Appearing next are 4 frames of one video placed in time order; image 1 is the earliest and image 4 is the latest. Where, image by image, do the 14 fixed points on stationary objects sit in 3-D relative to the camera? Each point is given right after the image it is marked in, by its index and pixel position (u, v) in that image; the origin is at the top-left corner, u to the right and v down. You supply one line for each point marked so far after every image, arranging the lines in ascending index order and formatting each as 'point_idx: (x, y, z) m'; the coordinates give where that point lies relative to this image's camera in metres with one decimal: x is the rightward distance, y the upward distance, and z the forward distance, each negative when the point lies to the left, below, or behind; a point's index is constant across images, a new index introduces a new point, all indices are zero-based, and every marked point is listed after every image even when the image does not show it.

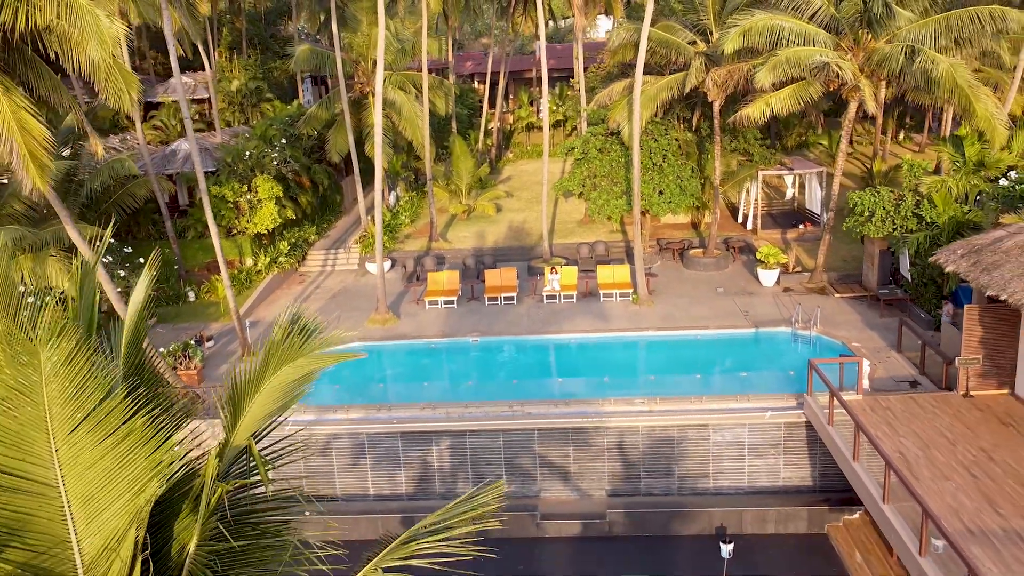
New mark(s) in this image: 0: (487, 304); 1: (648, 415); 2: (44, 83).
0: (-0.6, -0.4, +18.8) m
1: (+2.2, -2.1, +12.9) m
2: (-5.9, +2.6, +9.9) m
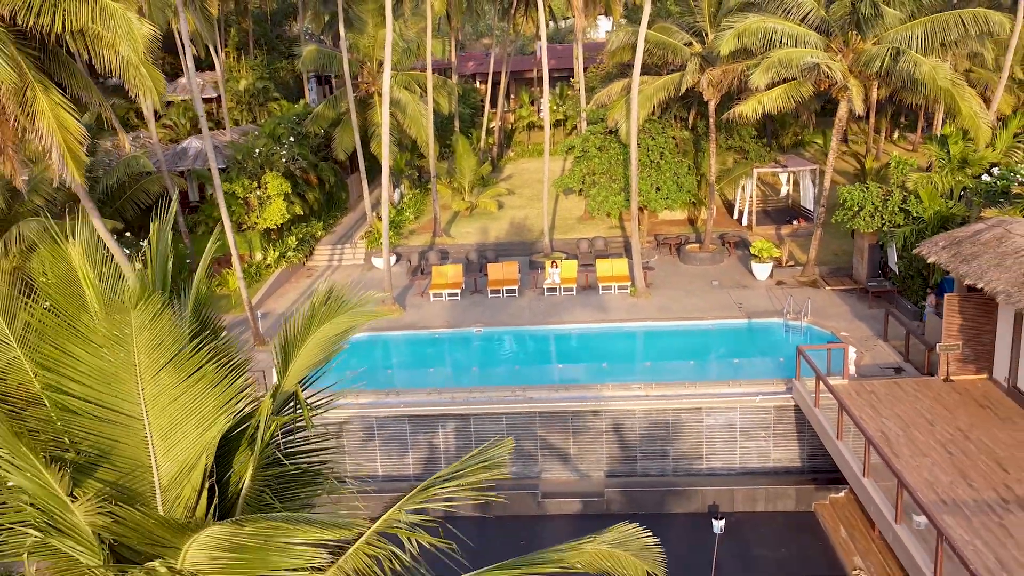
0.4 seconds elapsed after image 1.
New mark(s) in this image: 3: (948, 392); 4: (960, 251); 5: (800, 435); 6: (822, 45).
0: (-0.5, -0.2, +19.4) m
1: (+2.3, -1.9, +13.5) m
2: (-5.8, +2.8, +10.5) m
3: (+6.9, -1.6, +12.5) m
4: (+7.4, +0.6, +13.0) m
5: (+4.9, -2.5, +13.4) m
6: (+6.6, +5.2, +16.7) m
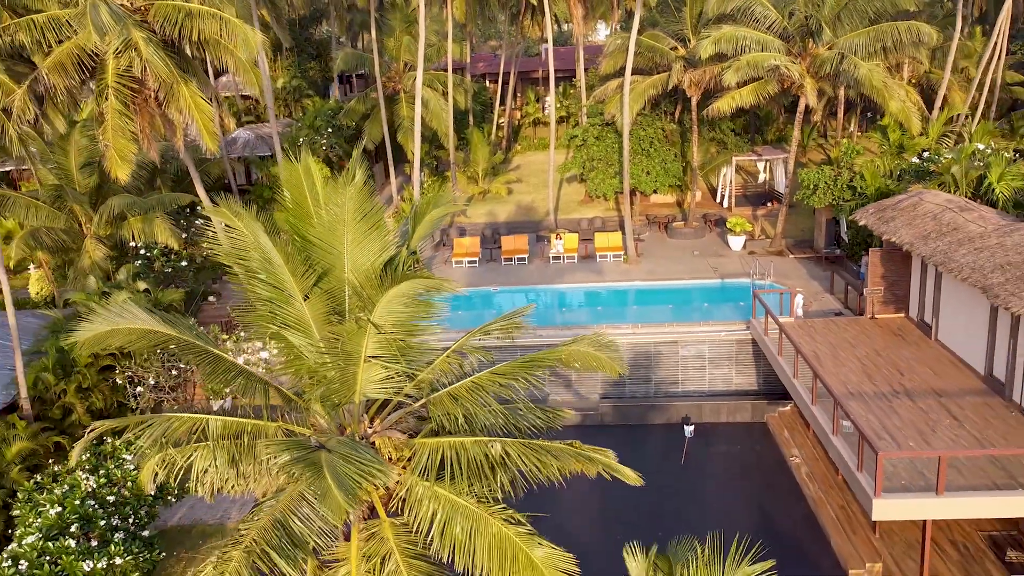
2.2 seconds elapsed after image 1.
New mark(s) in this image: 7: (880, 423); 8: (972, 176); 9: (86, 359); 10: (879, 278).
0: (-0.3, +0.7, +22.7) m
1: (+2.6, -1.0, +16.8) m
2: (-5.5, +3.7, +13.8) m
3: (+7.2, -0.8, +15.8) m
4: (+7.7, +1.5, +16.3) m
5: (+5.2, -1.6, +16.6) m
6: (+6.9, +6.0, +20.0) m
7: (+5.5, -2.0, +11.8) m
8: (+9.9, +2.4, +17.0) m
9: (-8.3, -1.4, +15.4) m
10: (+7.5, +0.2, +16.1) m
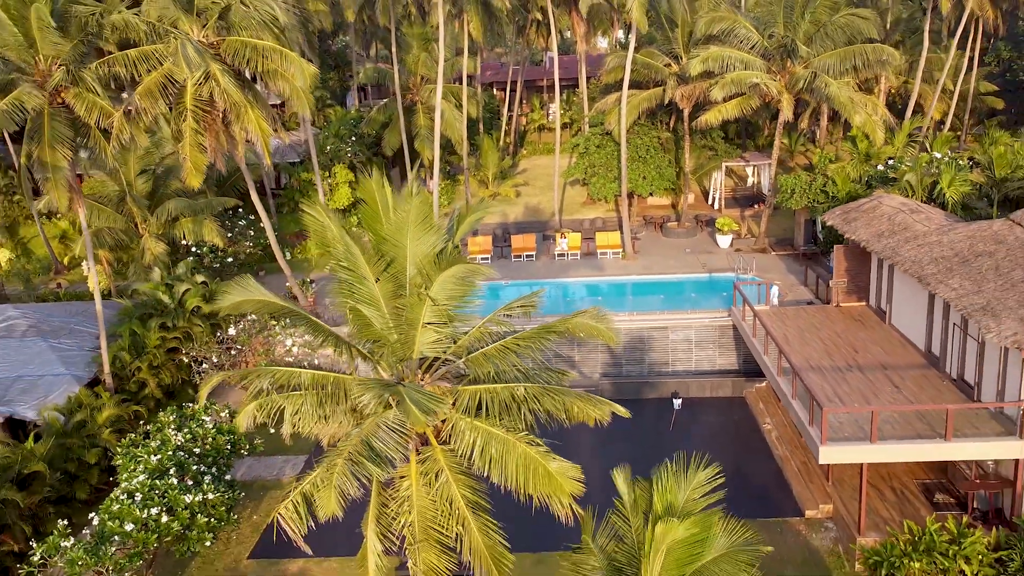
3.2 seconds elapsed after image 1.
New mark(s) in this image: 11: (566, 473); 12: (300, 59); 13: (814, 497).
0: (0.0, +0.9, +25.1) m
1: (+2.8, -0.8, +19.2) m
2: (-5.3, +3.9, +16.3) m
3: (+7.5, -0.6, +18.2) m
4: (+8.0, +1.7, +18.7) m
5: (+5.4, -1.4, +19.0) m
6: (+7.2, +6.2, +22.3) m
7: (+5.8, -1.8, +14.2) m
8: (+10.2, +2.6, +19.3) m
9: (-8.1, -1.2, +17.8) m
10: (+7.8, +0.4, +18.5) m
11: (+0.6, -2.2, +9.2) m
12: (-4.3, +4.6, +15.6) m
13: (+5.4, -3.7, +13.9) m
